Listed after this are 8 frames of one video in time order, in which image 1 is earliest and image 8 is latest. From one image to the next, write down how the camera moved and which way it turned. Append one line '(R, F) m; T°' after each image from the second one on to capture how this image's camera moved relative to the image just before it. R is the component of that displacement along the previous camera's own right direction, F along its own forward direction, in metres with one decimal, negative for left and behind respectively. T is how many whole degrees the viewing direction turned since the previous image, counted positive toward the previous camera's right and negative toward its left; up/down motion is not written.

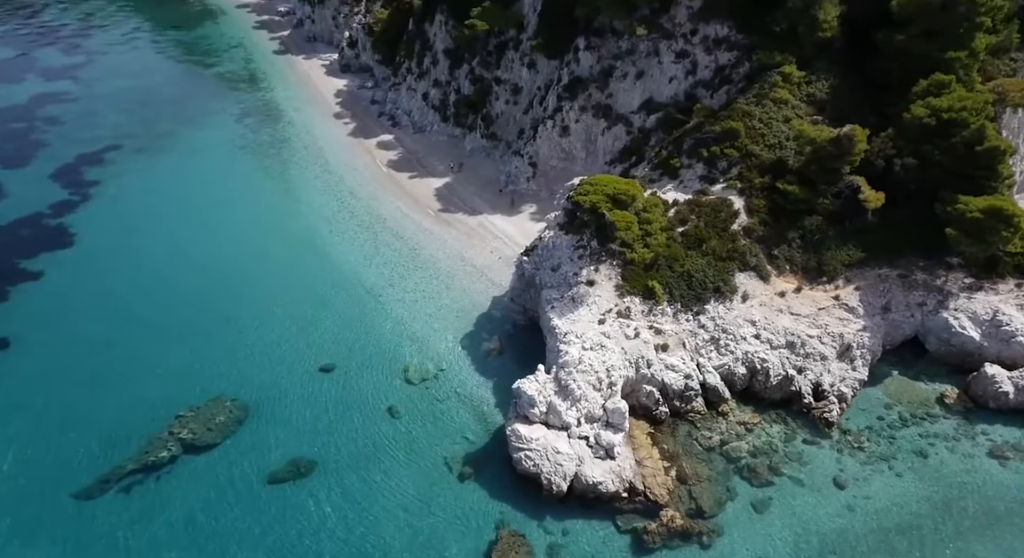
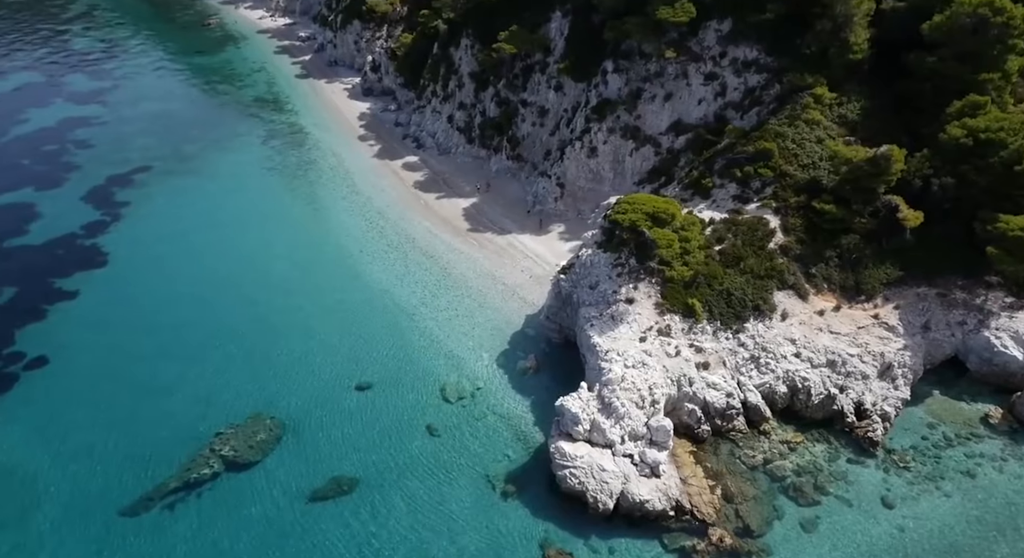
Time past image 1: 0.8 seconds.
(-1.5, -0.2) m; 0°
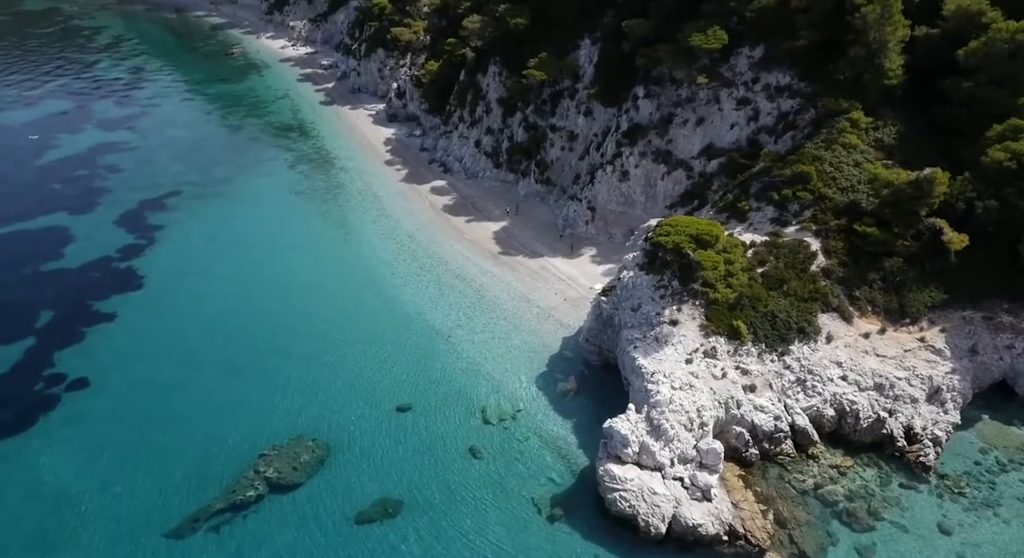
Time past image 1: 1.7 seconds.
(-1.6, -0.1) m; -1°
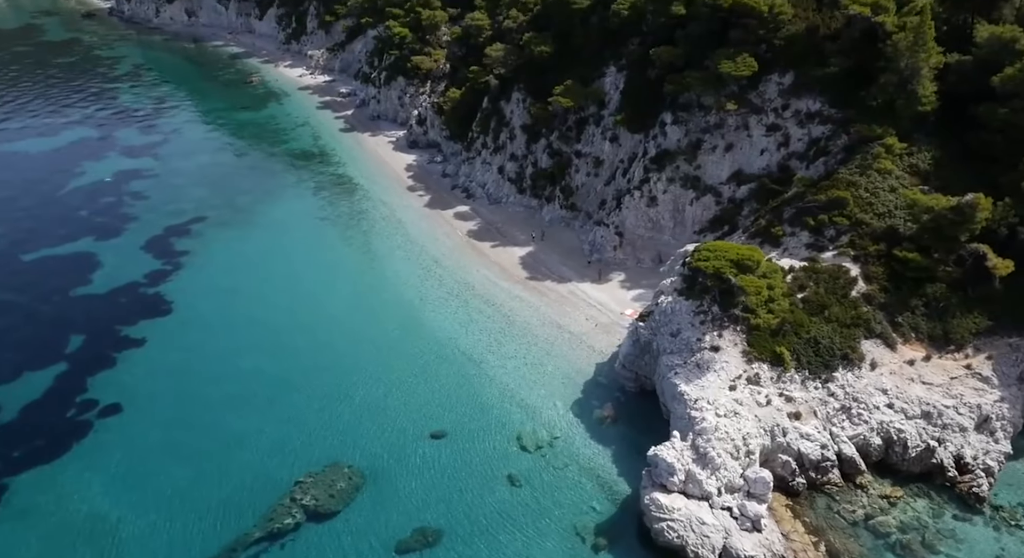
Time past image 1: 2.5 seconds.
(-1.4, +0.1) m; 0°
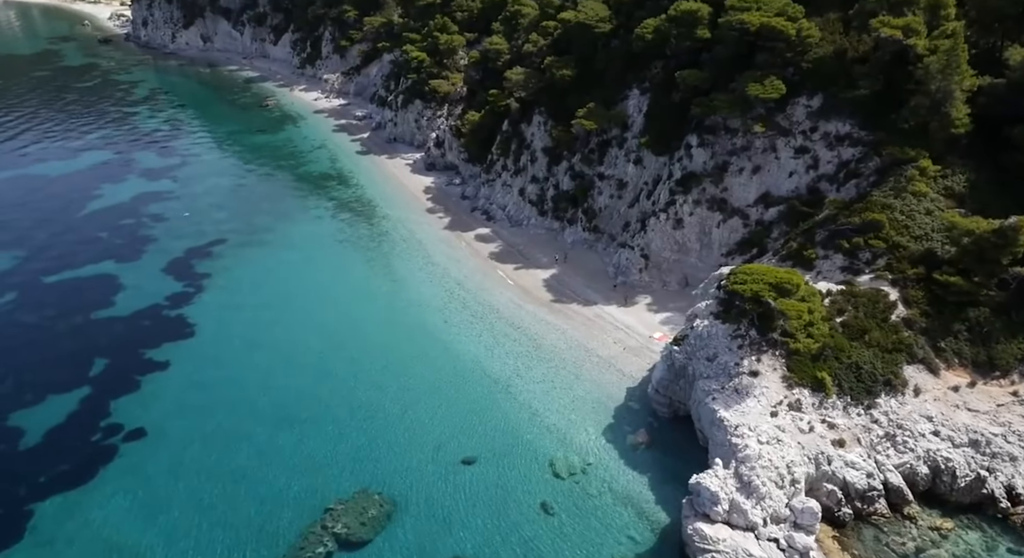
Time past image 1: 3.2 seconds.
(-1.2, +0.3) m; 0°
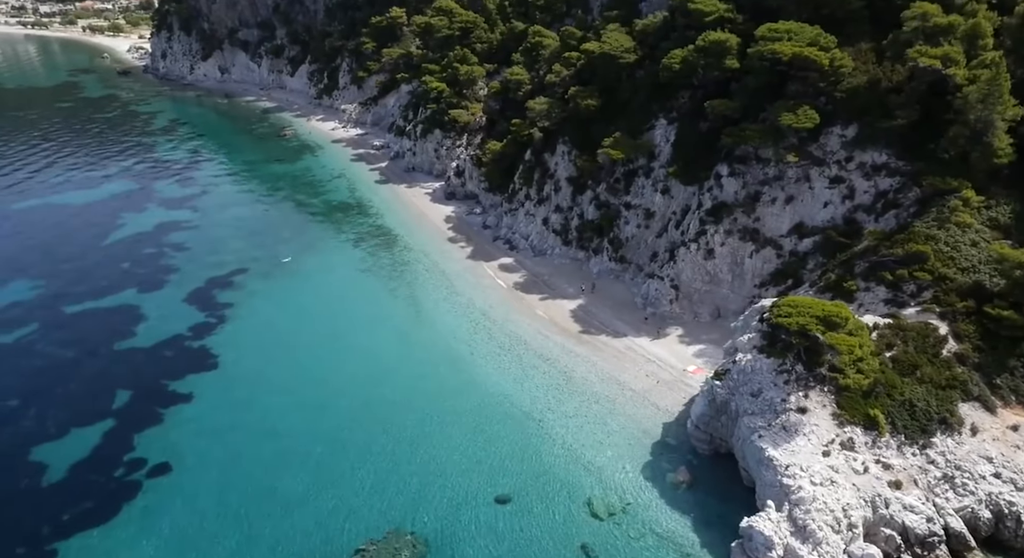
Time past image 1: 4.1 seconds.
(-1.2, +0.6) m; -1°
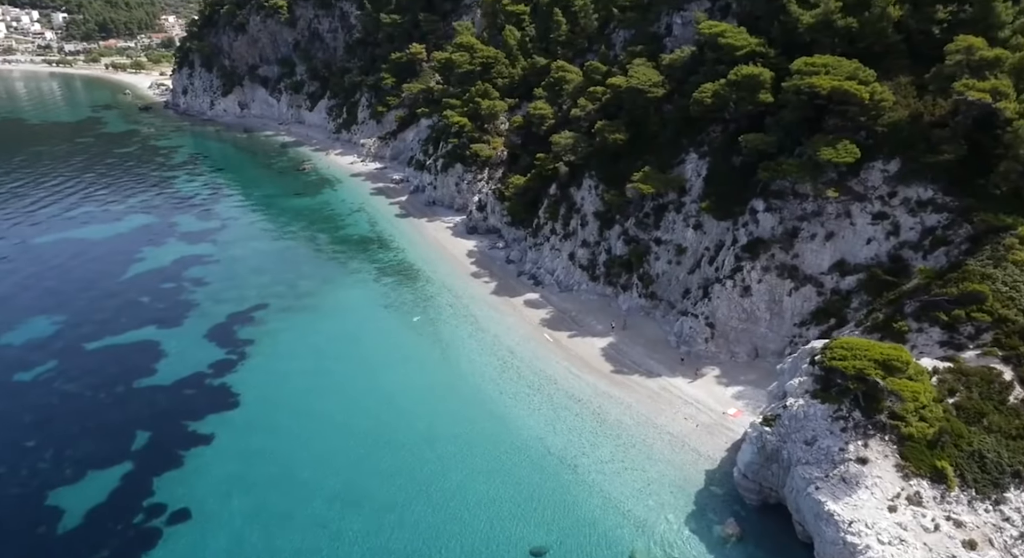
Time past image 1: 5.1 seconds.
(-1.2, +1.0) m; -1°
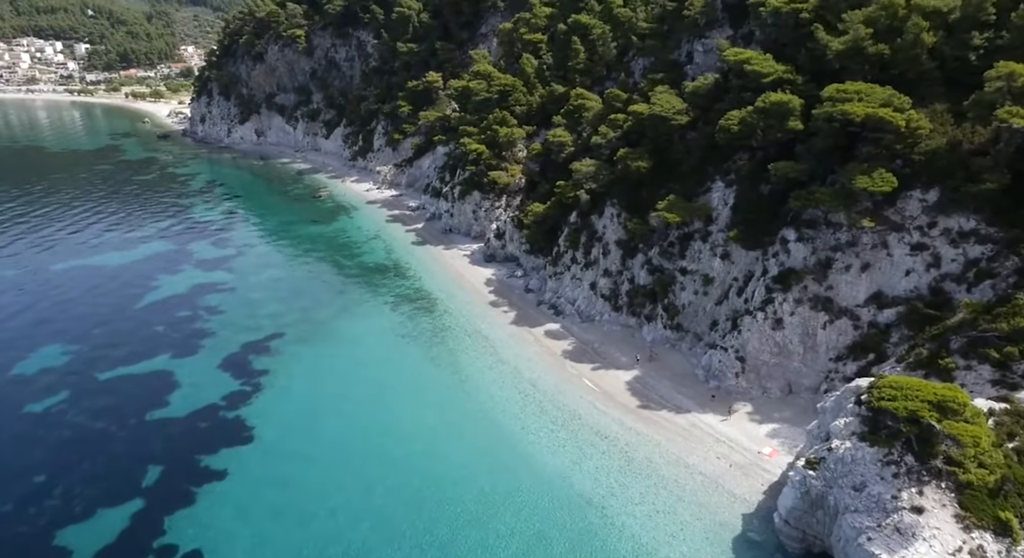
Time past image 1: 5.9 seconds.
(-0.7, +1.0) m; -1°
